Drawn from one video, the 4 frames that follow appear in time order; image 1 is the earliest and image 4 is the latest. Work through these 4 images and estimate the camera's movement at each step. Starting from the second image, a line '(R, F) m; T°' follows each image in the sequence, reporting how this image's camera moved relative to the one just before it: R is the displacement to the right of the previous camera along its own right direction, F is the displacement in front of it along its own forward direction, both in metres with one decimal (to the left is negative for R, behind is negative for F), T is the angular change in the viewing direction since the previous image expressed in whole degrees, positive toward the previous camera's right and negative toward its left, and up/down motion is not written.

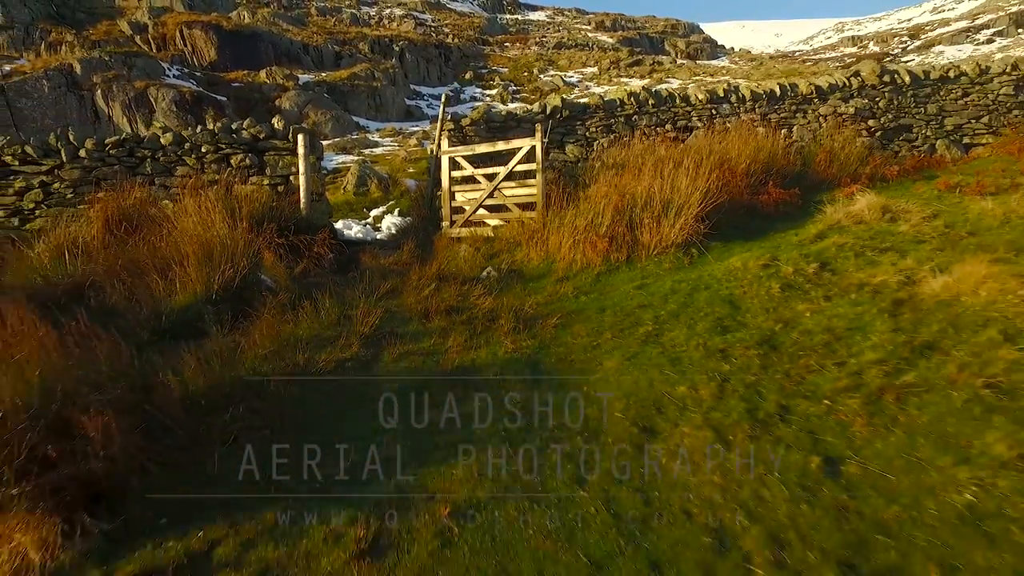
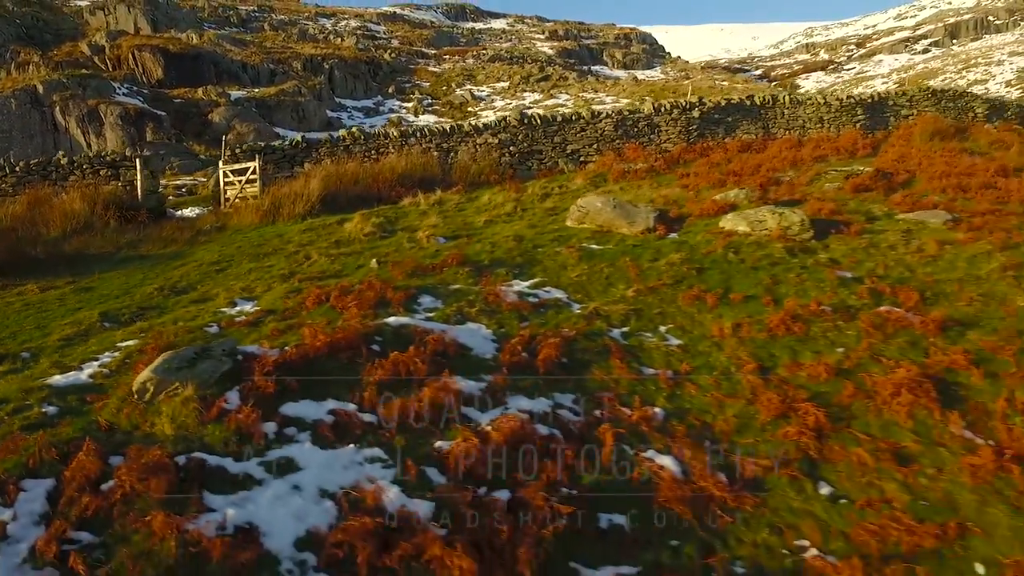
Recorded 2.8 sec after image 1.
(+4.4, -5.3) m; +1°
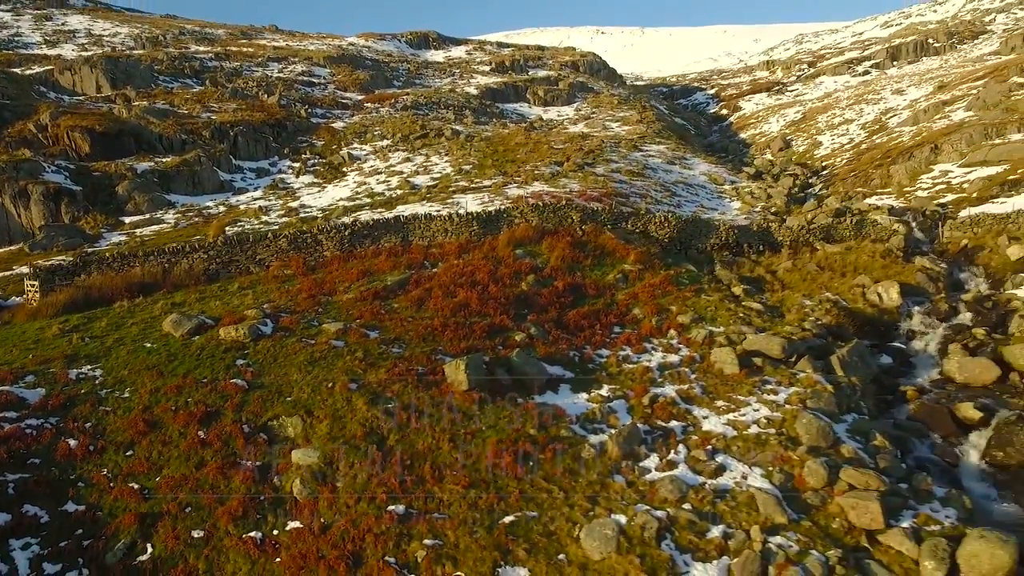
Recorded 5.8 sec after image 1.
(+11.0, -8.5) m; -1°
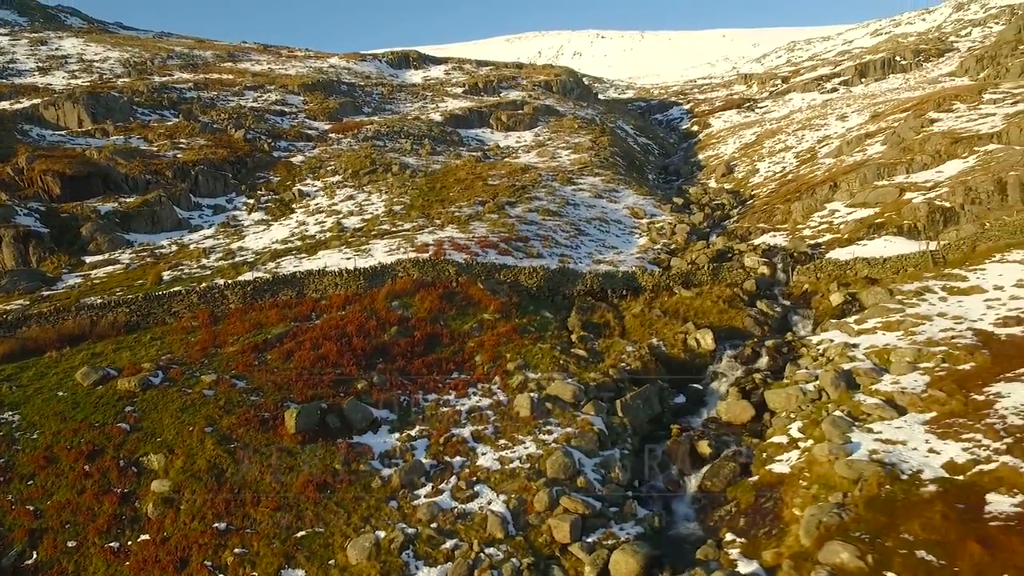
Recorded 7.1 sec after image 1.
(+5.8, -4.4) m; 0°
